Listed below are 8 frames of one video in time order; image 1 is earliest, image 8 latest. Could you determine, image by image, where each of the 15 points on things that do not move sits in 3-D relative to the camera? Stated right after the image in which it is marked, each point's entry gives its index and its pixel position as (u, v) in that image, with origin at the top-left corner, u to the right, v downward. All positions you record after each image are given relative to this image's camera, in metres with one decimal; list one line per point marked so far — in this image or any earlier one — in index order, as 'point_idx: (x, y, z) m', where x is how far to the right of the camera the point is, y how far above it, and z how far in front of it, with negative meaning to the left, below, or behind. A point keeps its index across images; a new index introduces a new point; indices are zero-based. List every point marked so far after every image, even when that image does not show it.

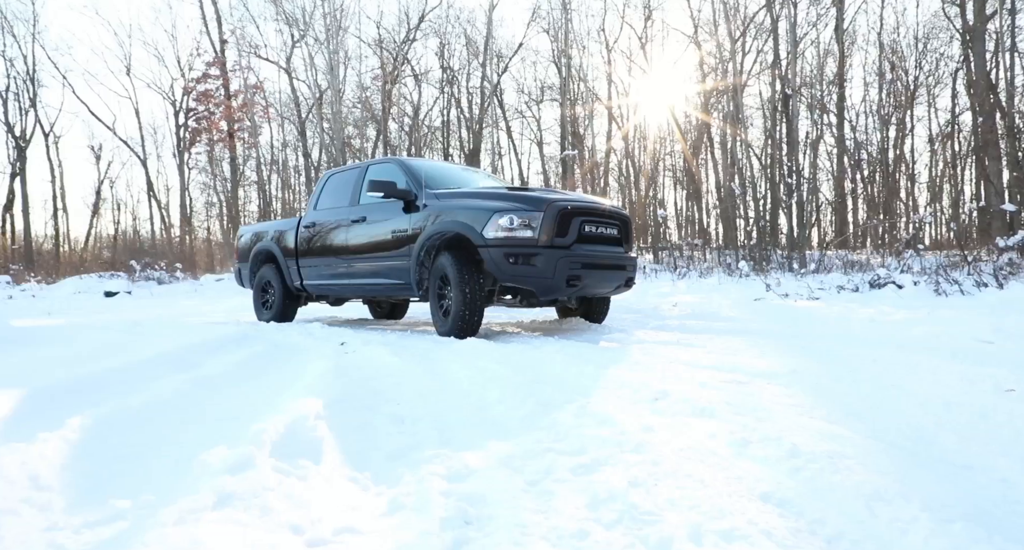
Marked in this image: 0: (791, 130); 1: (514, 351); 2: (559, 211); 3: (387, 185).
0: (+7.2, +3.7, +16.9) m
1: (0.0, -0.5, +4.6) m
2: (+0.4, +0.6, +5.7) m
3: (-1.2, +0.9, +6.4) m
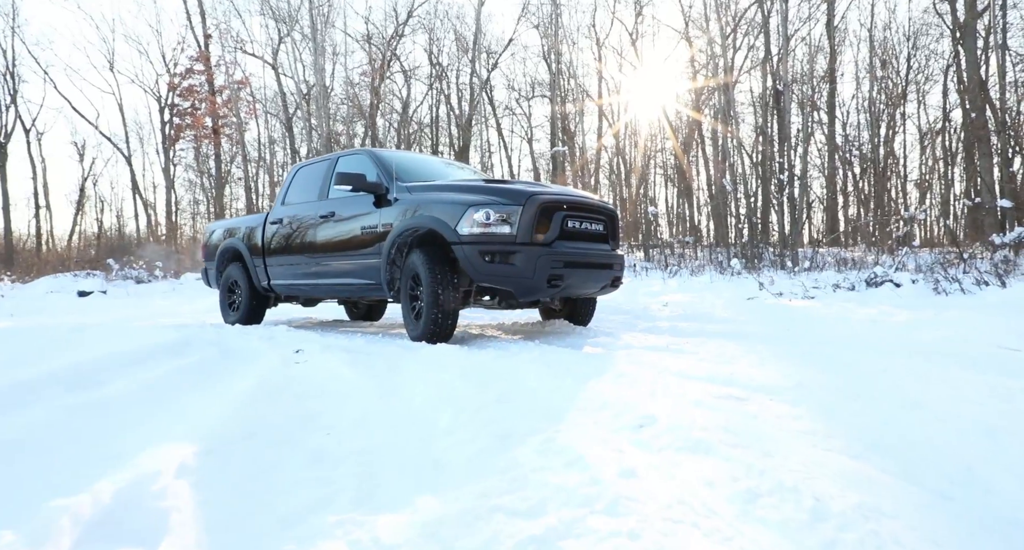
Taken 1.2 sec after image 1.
0: (+6.9, +3.7, +16.6) m
1: (-0.2, -0.5, +4.1) m
2: (+0.2, +0.6, +5.2) m
3: (-1.4, +0.9, +5.9) m
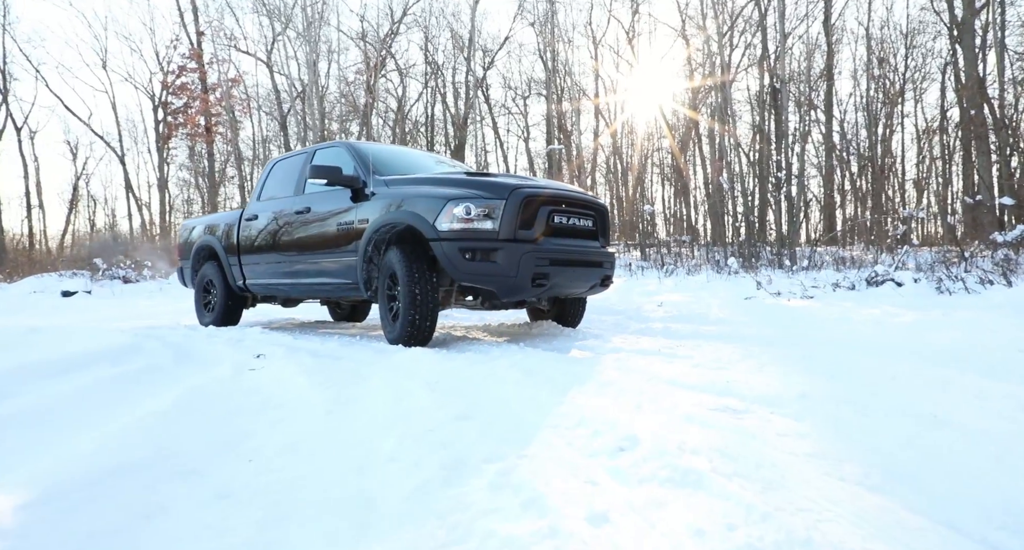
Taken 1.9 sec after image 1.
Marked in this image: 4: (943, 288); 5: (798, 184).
0: (+6.7, +3.8, +16.3) m
1: (-0.3, -0.5, +3.8) m
2: (+0.1, +0.6, +4.9) m
3: (-1.6, +0.9, +5.6) m
4: (+5.7, -0.2, +8.7) m
5: (+6.8, +2.1, +15.4) m
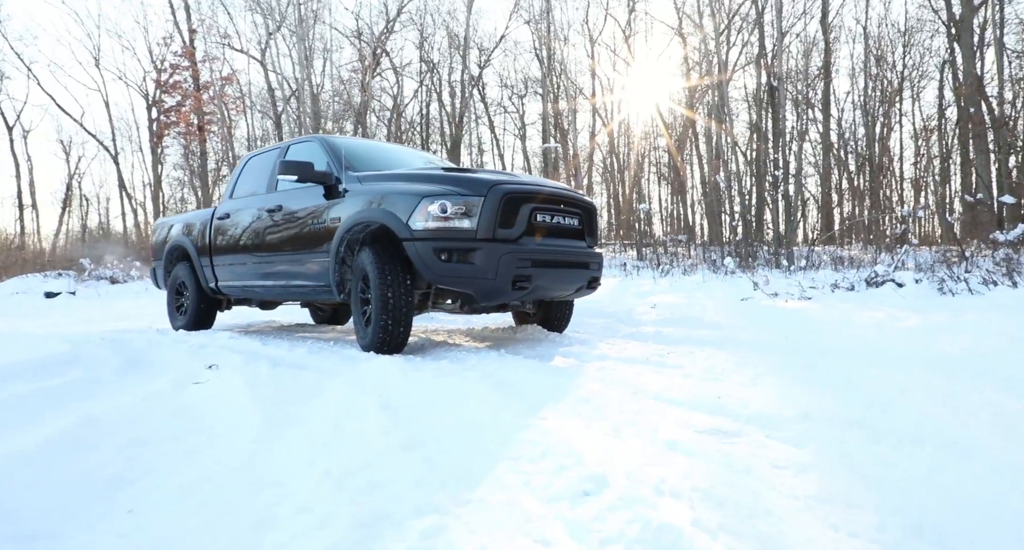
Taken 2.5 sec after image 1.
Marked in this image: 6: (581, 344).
0: (+6.5, +3.8, +16.0) m
1: (-0.4, -0.5, +3.5) m
2: (-0.1, +0.6, +4.6) m
3: (-1.7, +0.9, +5.3) m
4: (+5.6, -0.2, +8.4) m
5: (+6.6, +2.1, +15.1) m
6: (+0.5, -0.5, +5.1) m
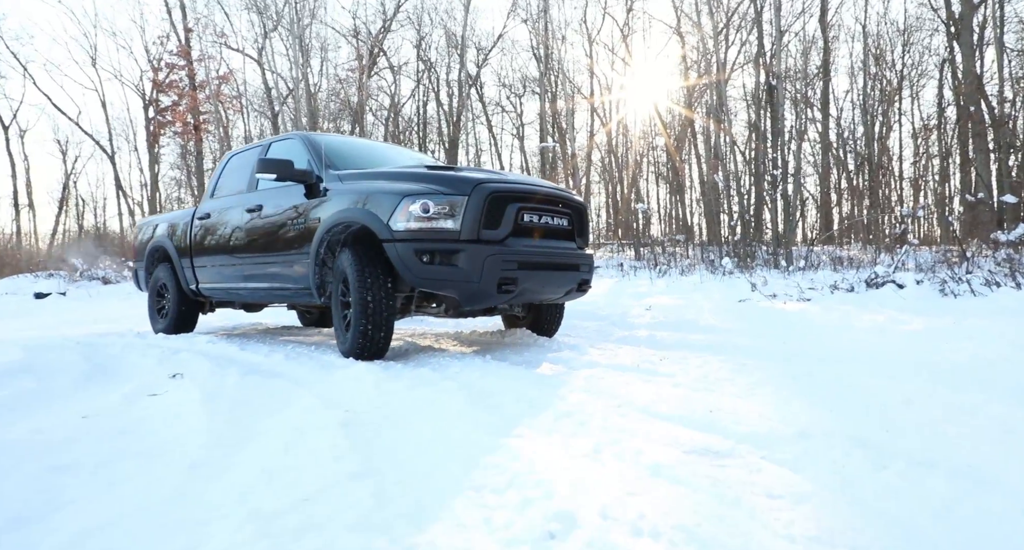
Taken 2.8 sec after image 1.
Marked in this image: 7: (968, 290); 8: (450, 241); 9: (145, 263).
0: (+6.4, +3.8, +15.8) m
1: (-0.5, -0.6, +3.3) m
2: (-0.2, +0.5, +4.4) m
3: (-1.8, +0.9, +5.1) m
4: (+5.5, -0.2, +8.2) m
5: (+6.5, +2.1, +14.9) m
6: (+0.4, -0.6, +4.9) m
7: (+5.8, -0.2, +8.2) m
8: (-0.4, +0.2, +4.3) m
9: (-4.2, +0.1, +7.4) m
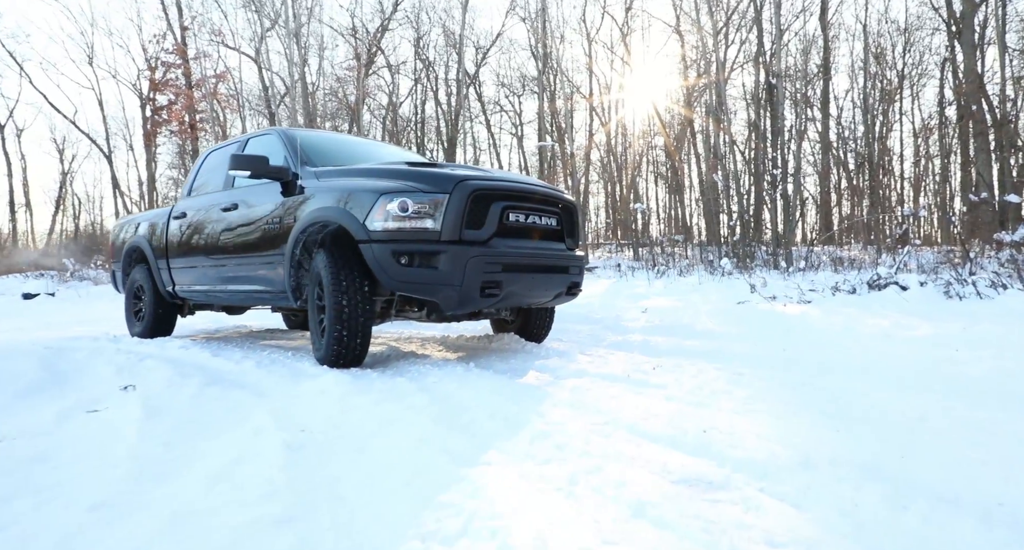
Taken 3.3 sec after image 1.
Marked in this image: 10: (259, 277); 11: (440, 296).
0: (+6.3, +3.7, +15.5) m
1: (-0.6, -0.6, +3.0) m
2: (-0.3, +0.5, +4.1) m
3: (-1.9, +0.9, +4.8) m
4: (+5.4, -0.2, +7.9) m
5: (+6.4, +2.1, +14.7) m
6: (+0.3, -0.6, +4.6) m
7: (+5.7, -0.2, +8.0) m
8: (-0.5, +0.2, +4.1) m
9: (-4.3, +0.1, +7.1) m
10: (-2.0, 0.0, +5.2) m
11: (-0.5, -0.1, +4.1) m
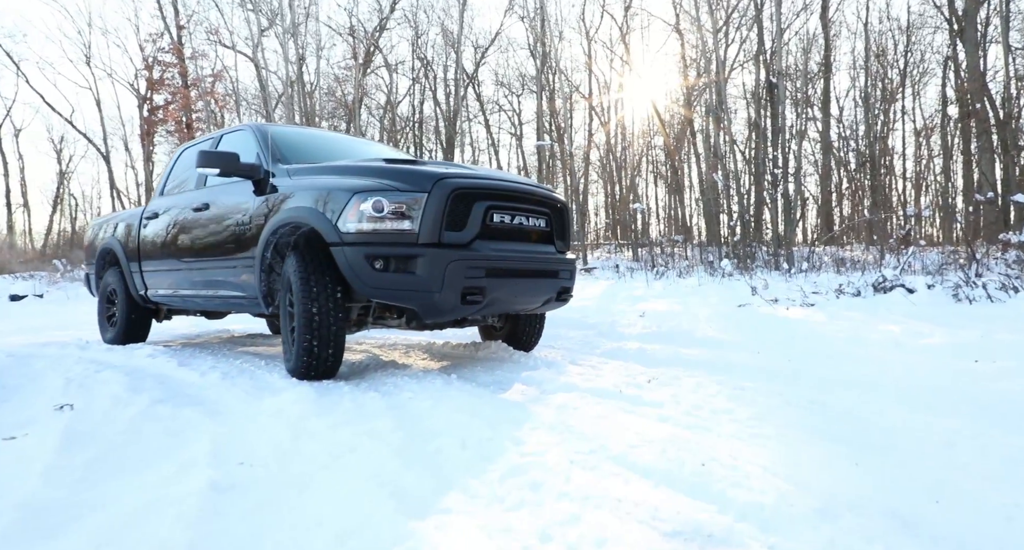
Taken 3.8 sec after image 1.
0: (+6.2, +3.7, +15.2) m
1: (-0.7, -0.6, +2.7) m
2: (-0.4, +0.5, +3.8) m
3: (-2.0, +0.8, +4.5) m
4: (+5.3, -0.2, +7.6) m
5: (+6.3, +2.1, +14.4) m
6: (+0.2, -0.6, +4.3) m
7: (+5.6, -0.2, +7.7) m
8: (-0.6, +0.2, +3.8) m
9: (-4.4, +0.1, +6.8) m
10: (-2.1, 0.0, +4.9) m
11: (-0.5, -0.2, +3.8) m
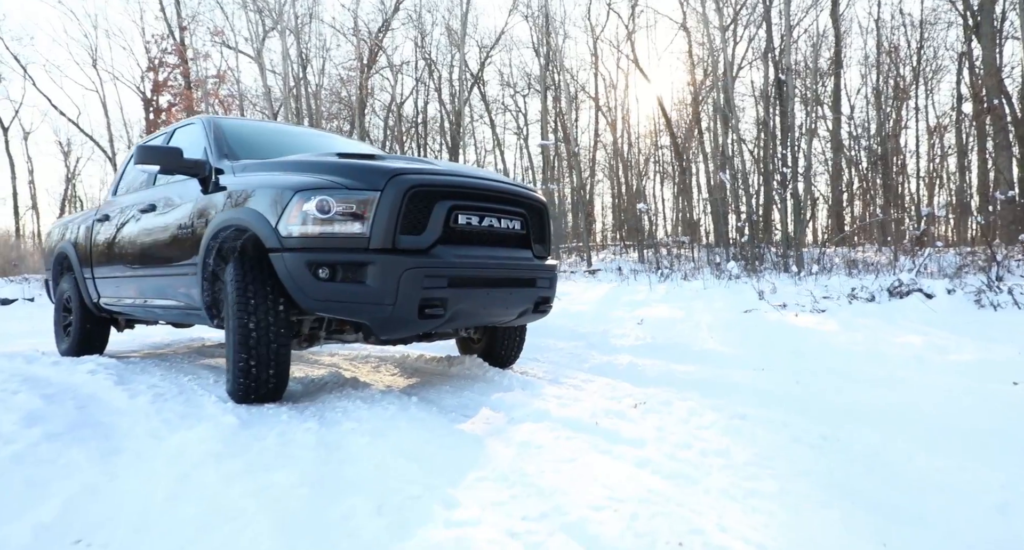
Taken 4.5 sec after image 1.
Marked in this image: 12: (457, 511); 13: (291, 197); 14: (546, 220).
0: (+6.2, +3.6, +14.6) m
1: (-0.9, -0.7, +2.2) m
2: (-0.5, +0.4, +3.4) m
3: (-2.2, +0.8, +4.0) m
4: (+5.1, -0.3, +7.1) m
5: (+6.2, +2.0, +13.8) m
6: (+0.1, -0.7, +3.8) m
7: (+5.4, -0.3, +7.1) m
8: (-0.8, +0.1, +3.3) m
9: (-4.5, 0.0, +6.4) m
10: (-2.3, -0.1, +4.4) m
11: (-0.7, -0.2, +3.3) m
12: (-0.1, -0.7, +1.8) m
13: (-1.2, +0.4, +3.4) m
14: (+0.2, +0.4, +4.1) m
